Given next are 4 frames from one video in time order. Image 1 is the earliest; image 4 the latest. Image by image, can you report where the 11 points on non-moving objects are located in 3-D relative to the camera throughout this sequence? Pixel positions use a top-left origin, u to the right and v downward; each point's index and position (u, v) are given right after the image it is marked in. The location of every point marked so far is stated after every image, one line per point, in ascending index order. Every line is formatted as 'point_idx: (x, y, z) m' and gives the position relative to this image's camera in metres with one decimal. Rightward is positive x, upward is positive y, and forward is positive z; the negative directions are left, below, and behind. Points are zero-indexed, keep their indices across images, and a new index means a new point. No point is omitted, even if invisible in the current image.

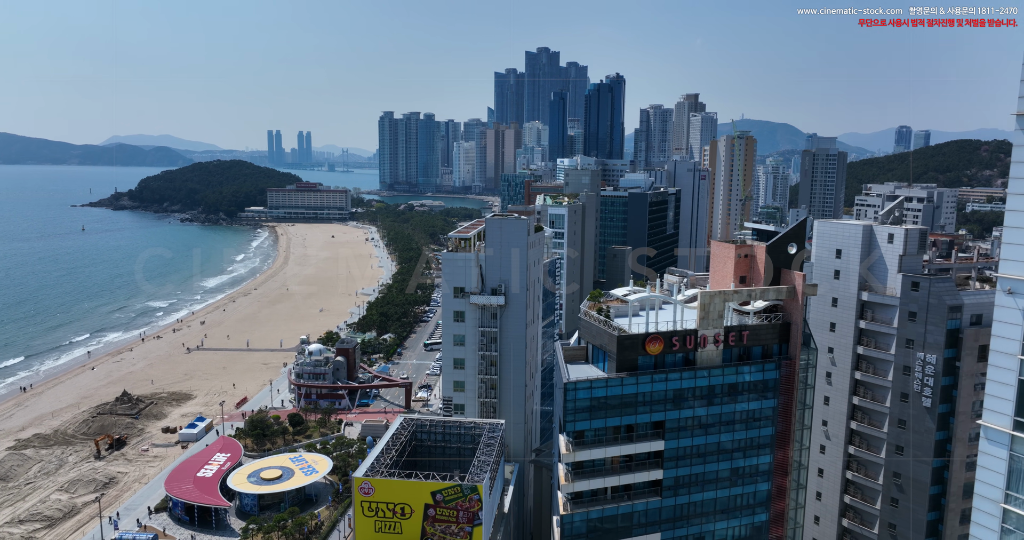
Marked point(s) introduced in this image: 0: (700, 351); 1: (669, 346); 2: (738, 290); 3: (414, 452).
0: (+4.8, -2.1, +17.3) m
1: (+4.0, -1.9, +17.1) m
2: (+5.8, -0.5, +17.4) m
3: (-2.7, -5.1, +19.0) m
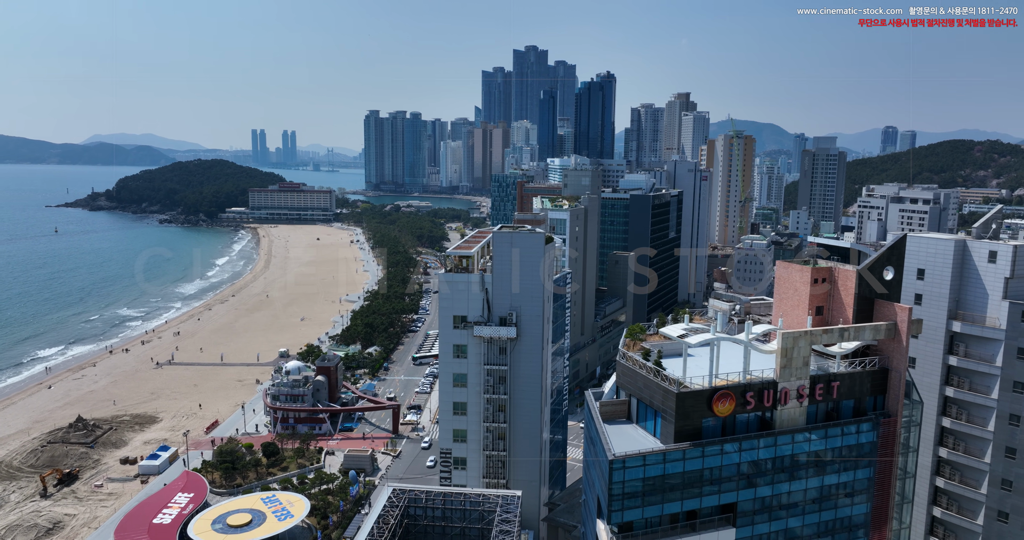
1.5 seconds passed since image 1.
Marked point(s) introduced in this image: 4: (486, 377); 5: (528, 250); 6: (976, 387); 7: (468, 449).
0: (+5.2, -2.8, +13.3) m
1: (+4.4, -2.6, +13.0) m
2: (+6.3, -1.2, +13.4) m
3: (-2.3, -5.8, +14.8) m
4: (-0.7, -3.0, +18.7) m
5: (+0.4, +0.5, +18.6) m
6: (+11.9, -3.0, +17.4) m
7: (-1.2, -5.1, +19.2) m
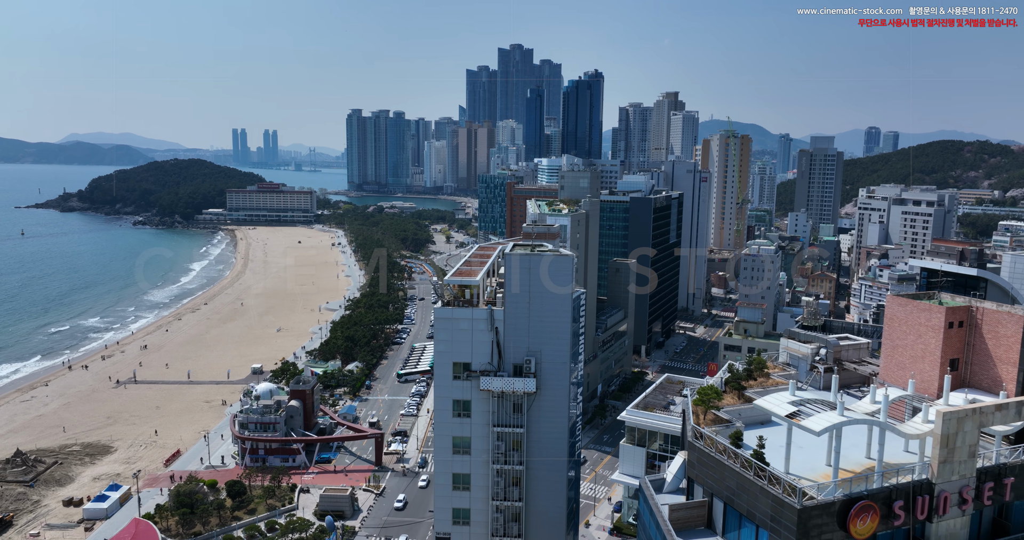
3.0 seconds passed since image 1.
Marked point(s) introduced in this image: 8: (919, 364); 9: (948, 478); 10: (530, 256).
0: (+5.7, -3.4, +9.1) m
1: (+4.9, -3.3, +8.9) m
2: (+6.7, -1.8, +9.3) m
3: (-1.9, -6.5, +10.5) m
4: (-0.4, -3.6, +14.4) m
5: (+0.8, -0.1, +14.3) m
6: (+12.3, -3.6, +13.4) m
7: (-0.9, -5.8, +14.9) m
8: (+7.0, -1.6, +11.7) m
9: (+5.9, -2.8, +9.1) m
10: (+0.4, +0.3, +14.2) m
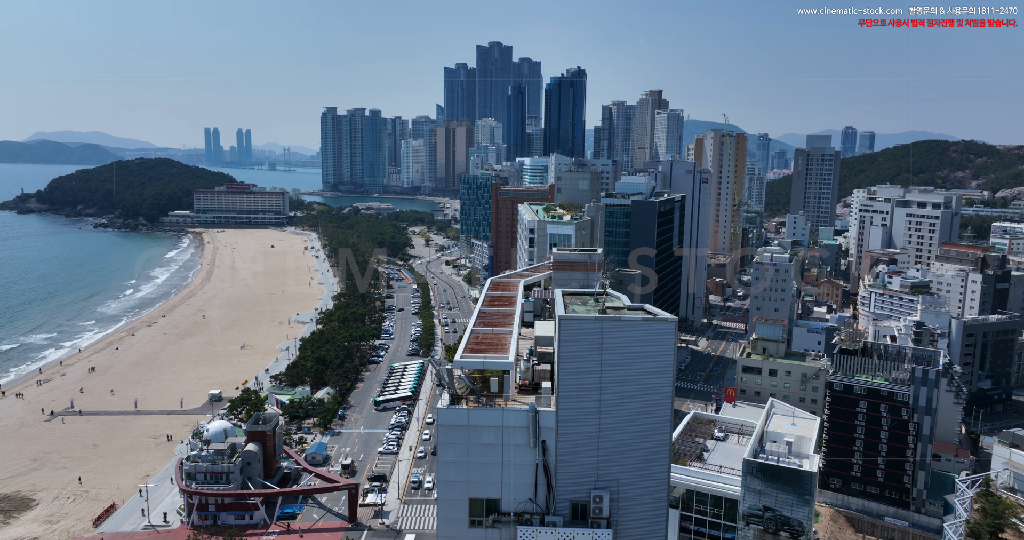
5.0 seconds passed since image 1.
0: (+6.6, -4.3, +3.6) m
1: (+5.8, -4.1, +3.3) m
2: (+7.6, -2.7, +3.8) m
3: (-1.0, -7.4, +4.7) m
4: (+0.3, -4.5, +8.7) m
5: (+1.5, -1.0, +8.6) m
6: (+13.0, -4.5, +8.1) m
7: (-0.2, -6.7, +9.1) m
8: (+7.8, -2.5, +6.2) m
9: (+6.8, -3.7, +3.6) m
10: (+1.1, -0.6, +8.4) m
